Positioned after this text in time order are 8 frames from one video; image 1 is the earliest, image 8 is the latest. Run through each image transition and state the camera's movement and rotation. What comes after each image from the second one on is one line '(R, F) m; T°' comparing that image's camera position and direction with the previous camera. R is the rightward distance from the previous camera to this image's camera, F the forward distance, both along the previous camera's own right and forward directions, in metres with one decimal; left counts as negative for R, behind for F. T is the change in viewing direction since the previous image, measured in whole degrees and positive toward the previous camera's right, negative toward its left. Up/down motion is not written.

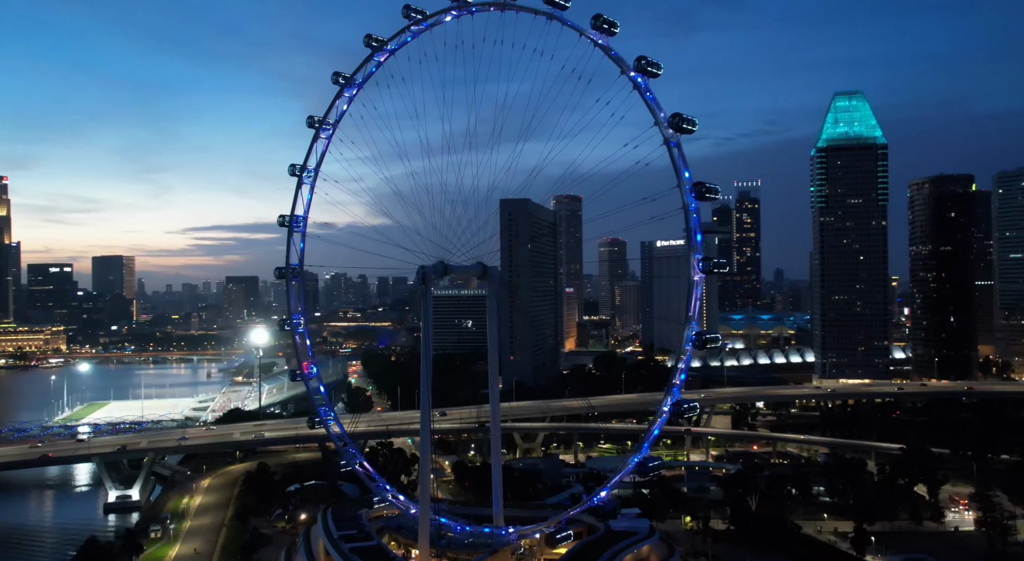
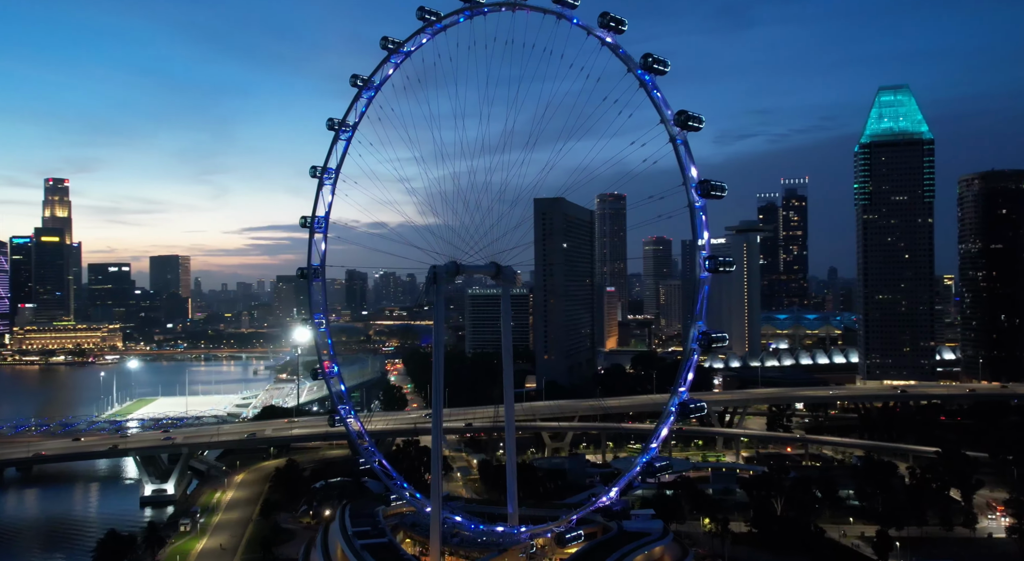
(+1.5, -0.1) m; -3°
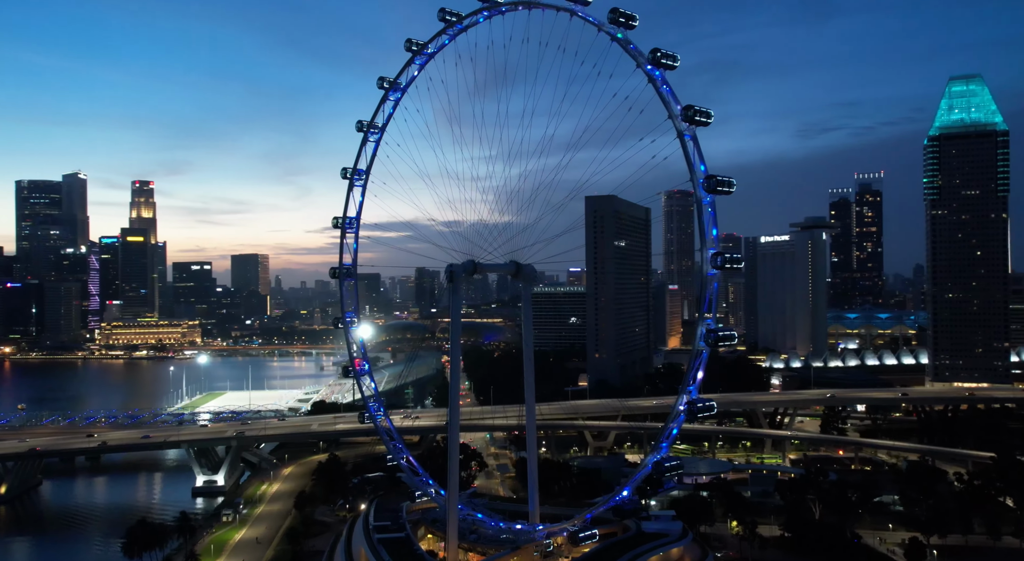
(+2.2, 0.0) m; -5°
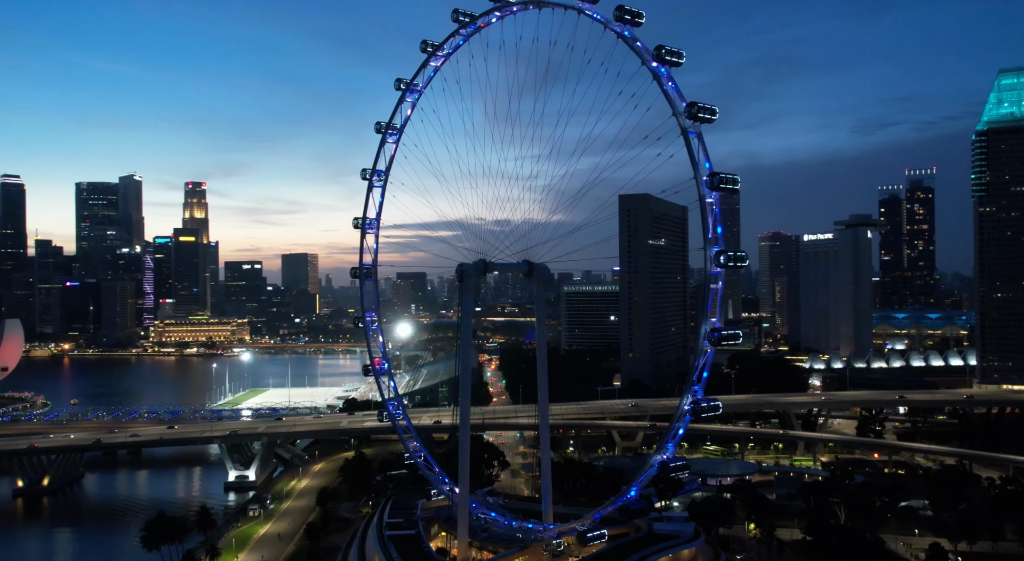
(+1.5, 0.0) m; -3°
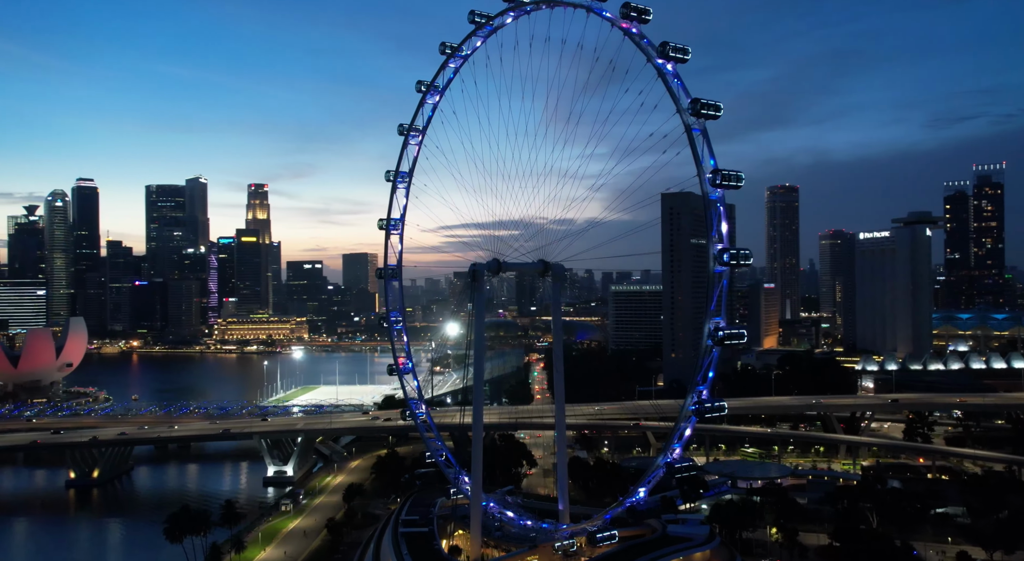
(+1.9, 0.0) m; -4°
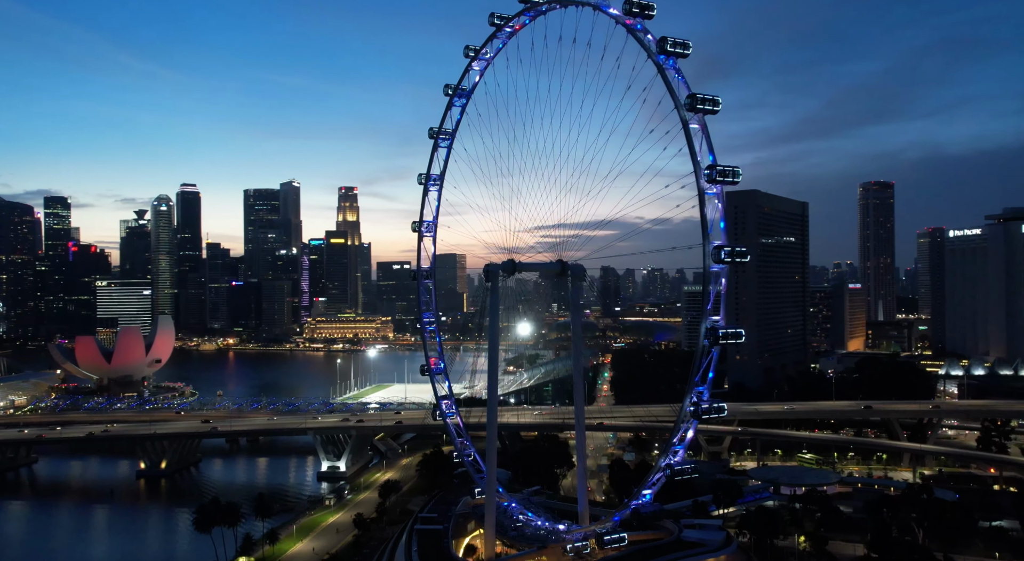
(+3.0, +0.2) m; -6°
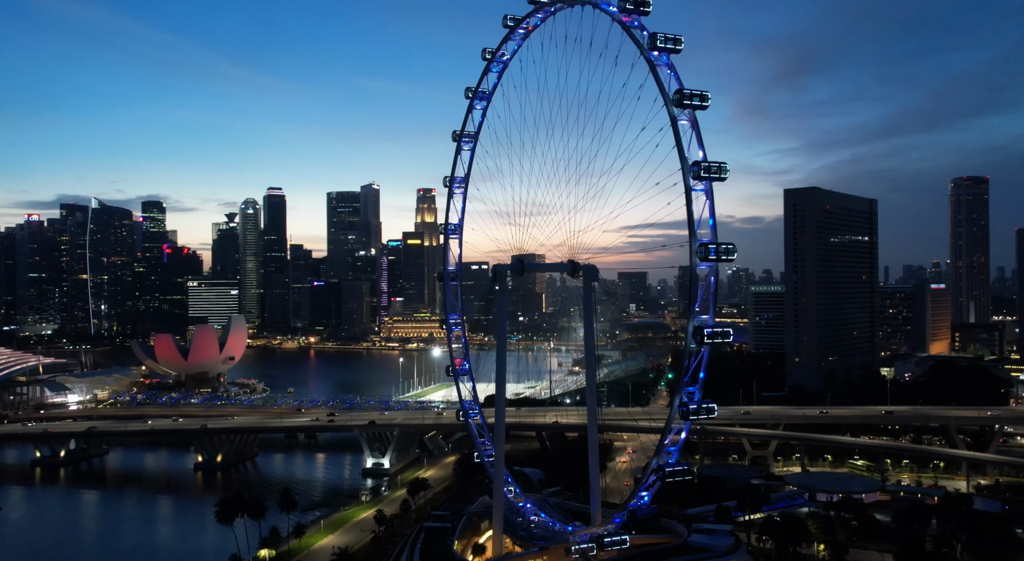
(+2.9, +0.2) m; -6°
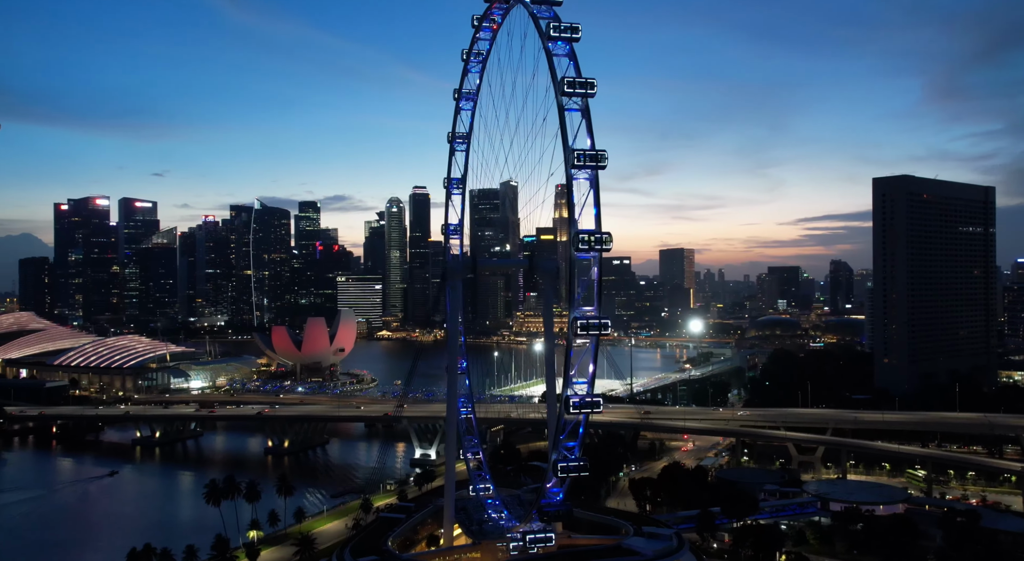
(+7.9, +1.1) m; -11°
